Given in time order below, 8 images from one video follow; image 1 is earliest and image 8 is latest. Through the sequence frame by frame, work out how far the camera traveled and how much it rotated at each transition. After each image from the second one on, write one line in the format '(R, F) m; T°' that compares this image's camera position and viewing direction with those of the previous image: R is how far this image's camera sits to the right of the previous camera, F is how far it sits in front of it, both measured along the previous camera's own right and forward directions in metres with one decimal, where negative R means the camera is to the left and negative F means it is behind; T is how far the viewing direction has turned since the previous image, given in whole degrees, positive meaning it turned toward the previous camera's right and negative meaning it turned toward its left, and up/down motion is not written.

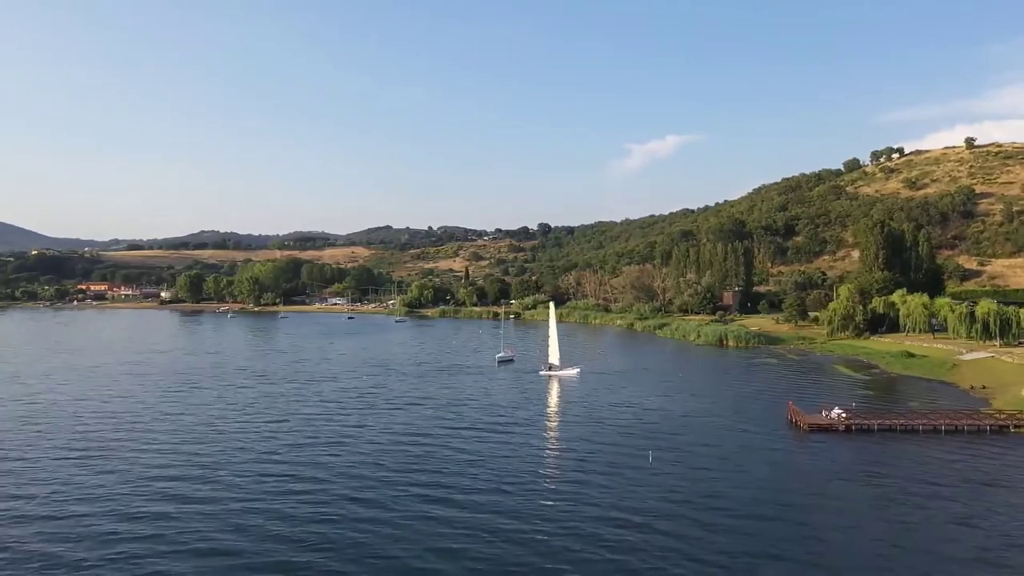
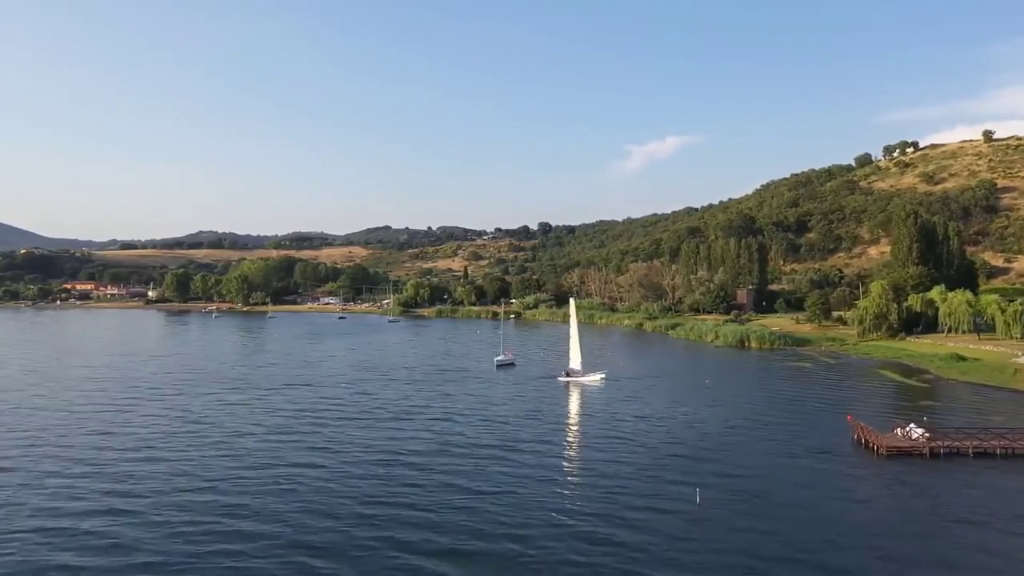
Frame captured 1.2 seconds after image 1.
(-0.1, +9.2) m; 0°
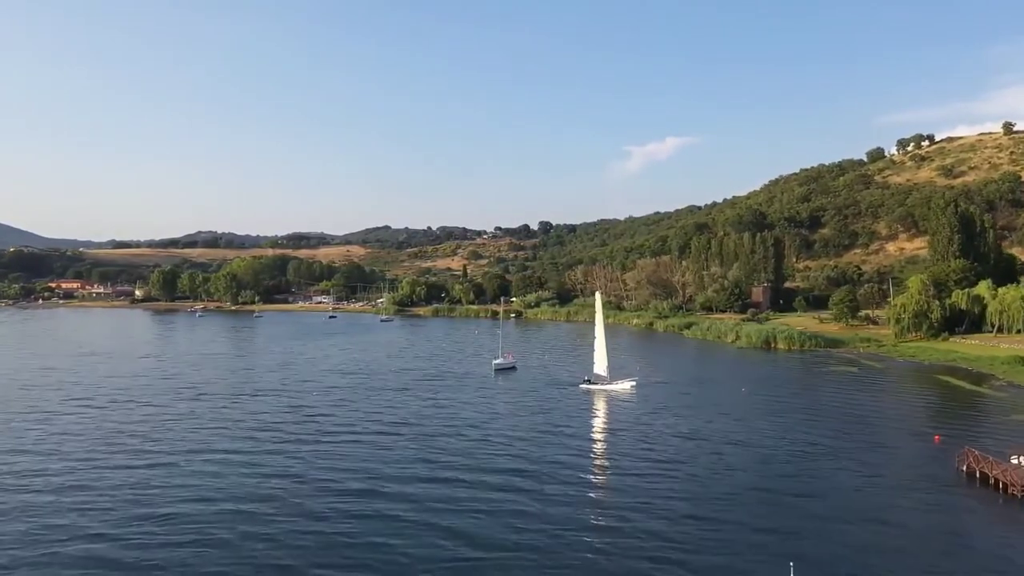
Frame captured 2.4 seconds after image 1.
(-0.1, +9.1) m; 0°
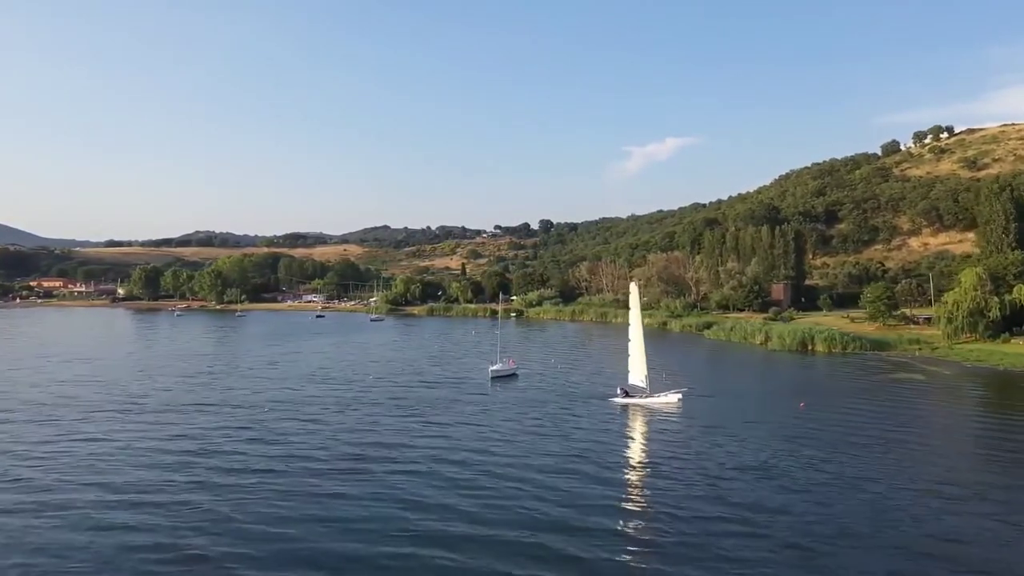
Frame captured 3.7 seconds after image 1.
(-0.1, +10.5) m; 0°
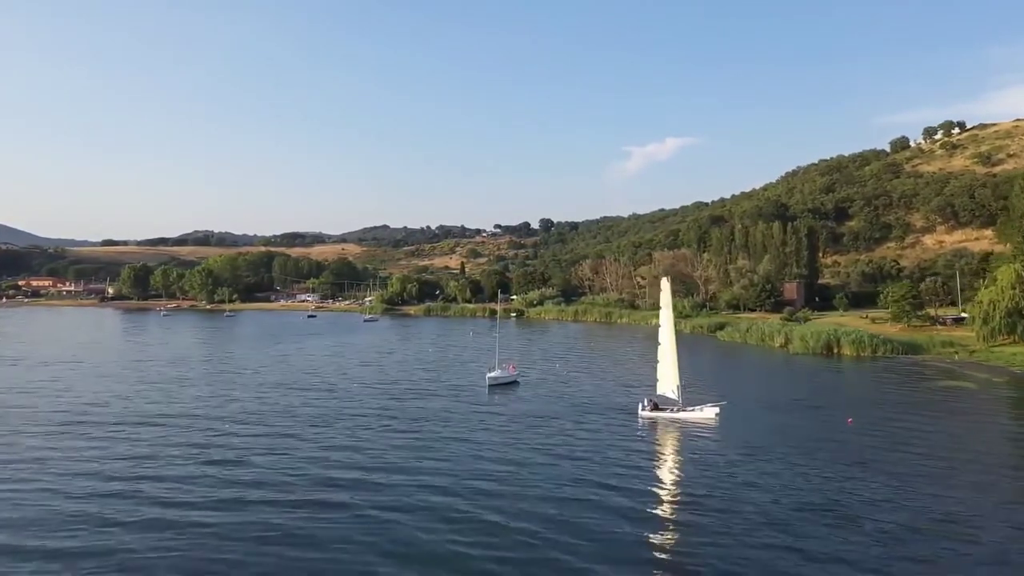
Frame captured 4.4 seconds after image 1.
(0.0, +5.9) m; 0°
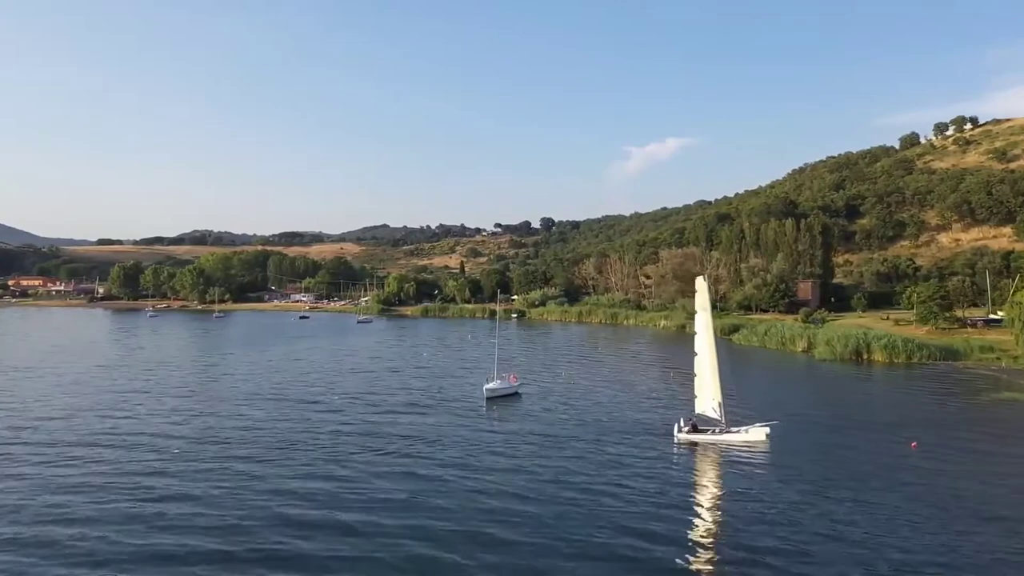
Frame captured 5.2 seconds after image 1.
(-0.1, +5.7) m; 0°
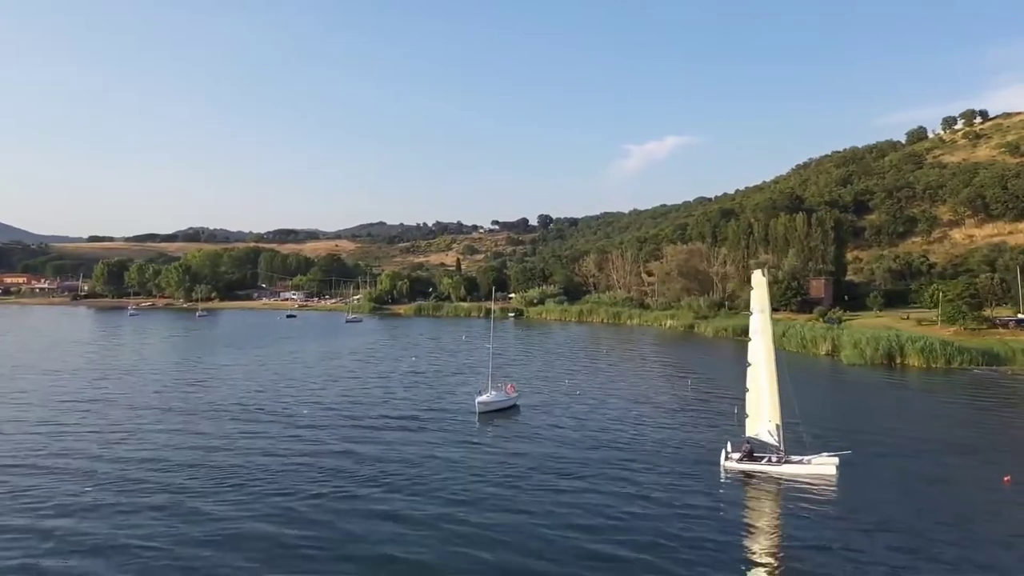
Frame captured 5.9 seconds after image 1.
(0.0, +6.0) m; 0°
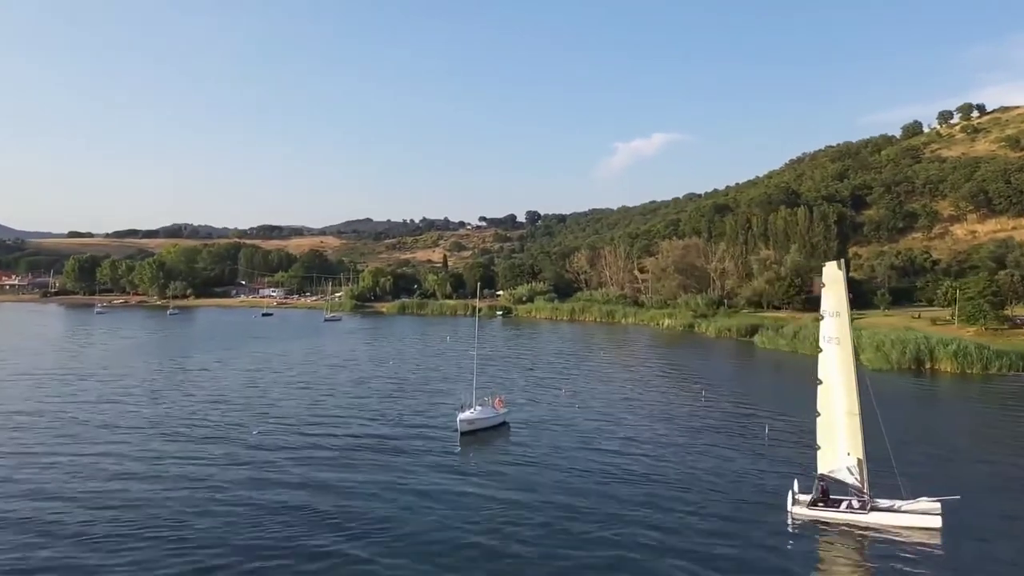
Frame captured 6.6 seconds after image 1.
(-0.1, +6.0) m; +1°
